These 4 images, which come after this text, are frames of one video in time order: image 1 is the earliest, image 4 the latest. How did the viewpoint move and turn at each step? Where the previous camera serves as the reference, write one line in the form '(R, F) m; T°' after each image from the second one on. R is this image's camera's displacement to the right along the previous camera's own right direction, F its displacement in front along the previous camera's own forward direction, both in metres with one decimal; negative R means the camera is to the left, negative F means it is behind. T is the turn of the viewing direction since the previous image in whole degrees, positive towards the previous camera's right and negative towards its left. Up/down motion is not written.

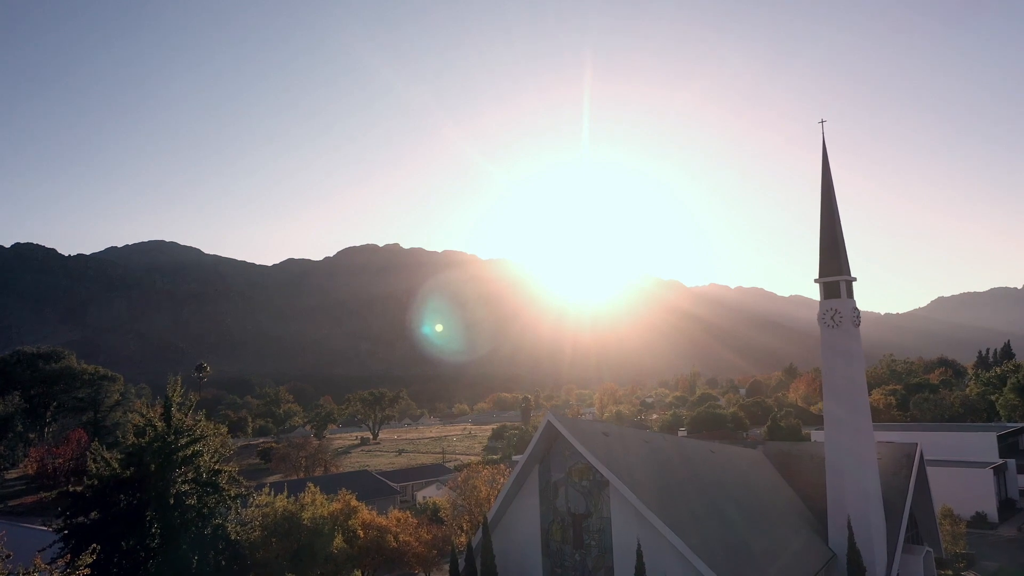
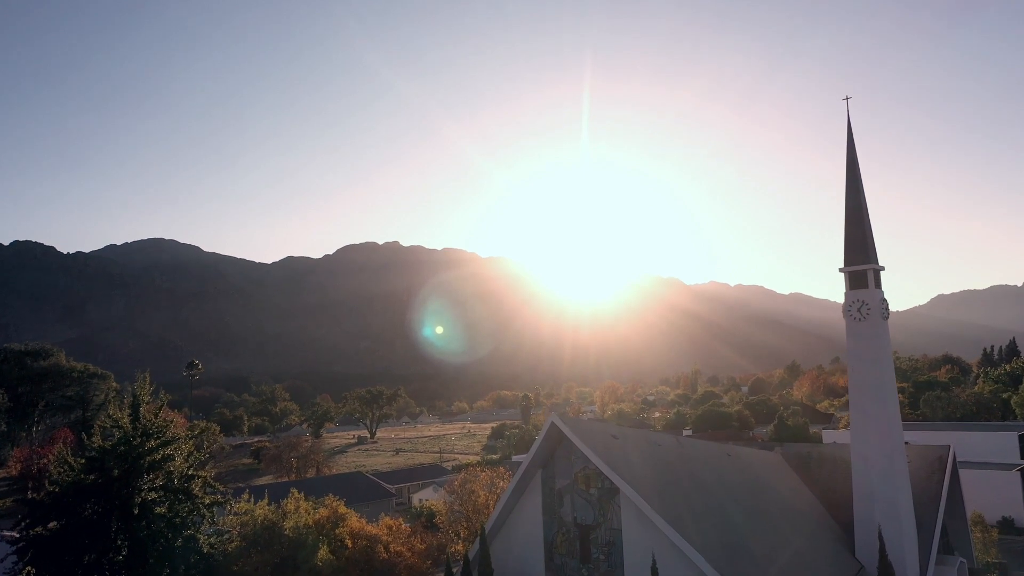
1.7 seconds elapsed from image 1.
(0.0, +1.9) m; 0°
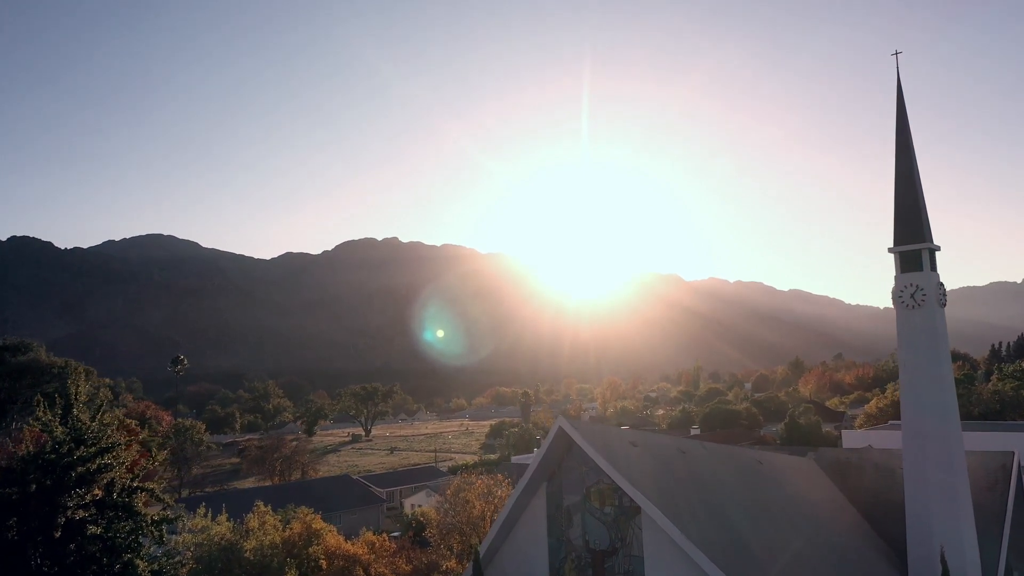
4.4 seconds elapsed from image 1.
(0.0, +3.1) m; 0°
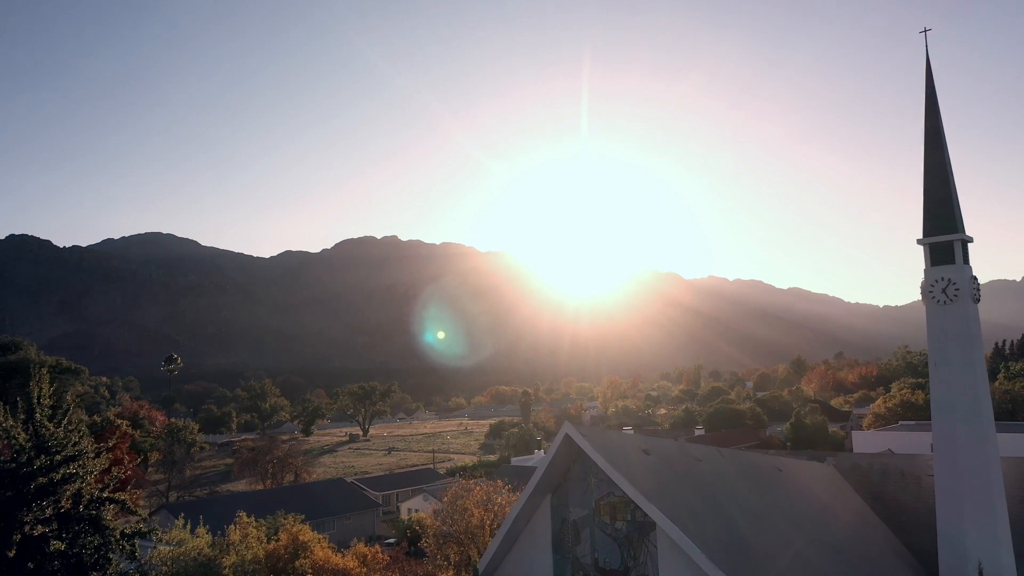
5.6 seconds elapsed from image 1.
(-0.1, +1.4) m; 0°
